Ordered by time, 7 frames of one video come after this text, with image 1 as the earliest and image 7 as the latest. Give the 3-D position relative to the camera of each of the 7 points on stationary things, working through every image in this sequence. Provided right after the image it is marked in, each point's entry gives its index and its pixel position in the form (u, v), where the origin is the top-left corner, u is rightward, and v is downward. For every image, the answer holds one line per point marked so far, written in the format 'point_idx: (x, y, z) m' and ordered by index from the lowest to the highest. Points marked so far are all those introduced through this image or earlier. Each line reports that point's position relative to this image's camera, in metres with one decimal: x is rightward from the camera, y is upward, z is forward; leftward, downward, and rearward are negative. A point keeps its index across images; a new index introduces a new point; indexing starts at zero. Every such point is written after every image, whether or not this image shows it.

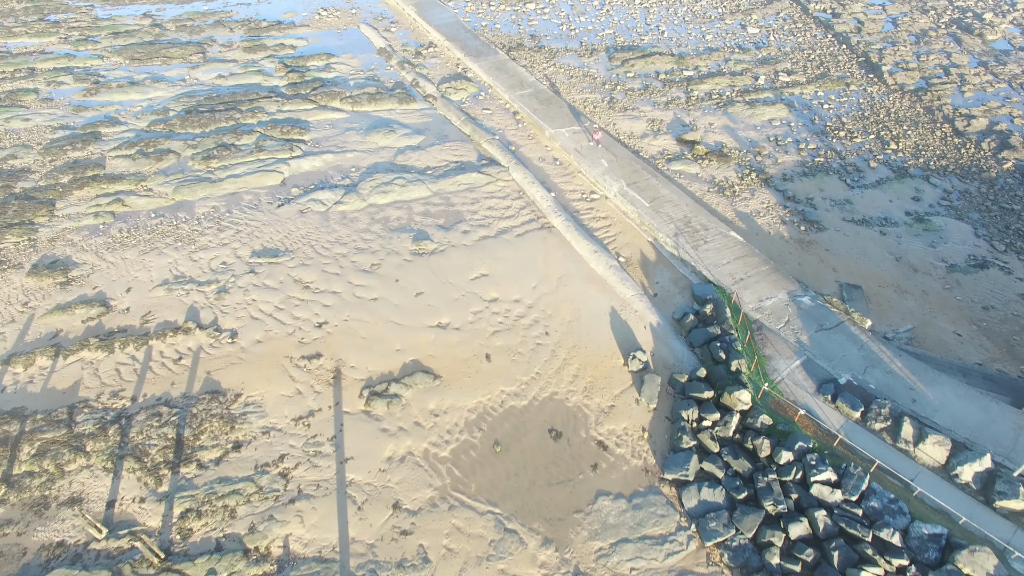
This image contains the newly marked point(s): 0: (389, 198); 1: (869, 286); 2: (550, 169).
0: (-1.9, +1.4, +10.2) m
1: (+4.9, 0.0, +8.9) m
2: (+0.6, +2.0, +10.8) m
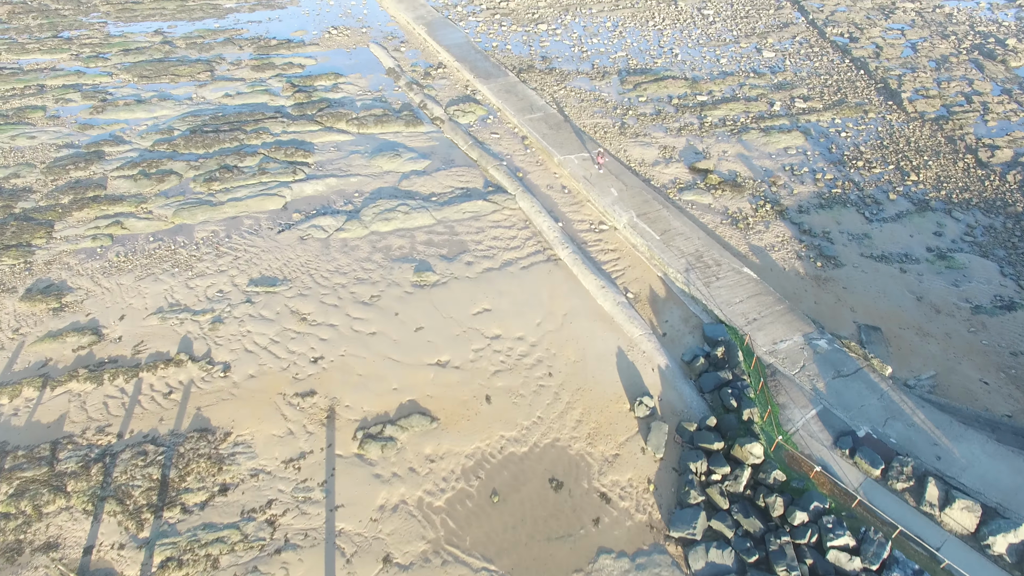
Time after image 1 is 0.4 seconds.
0: (-1.9, +0.9, +10.0) m
1: (+4.9, -0.5, +8.5) m
2: (+0.7, +1.4, +10.5) m
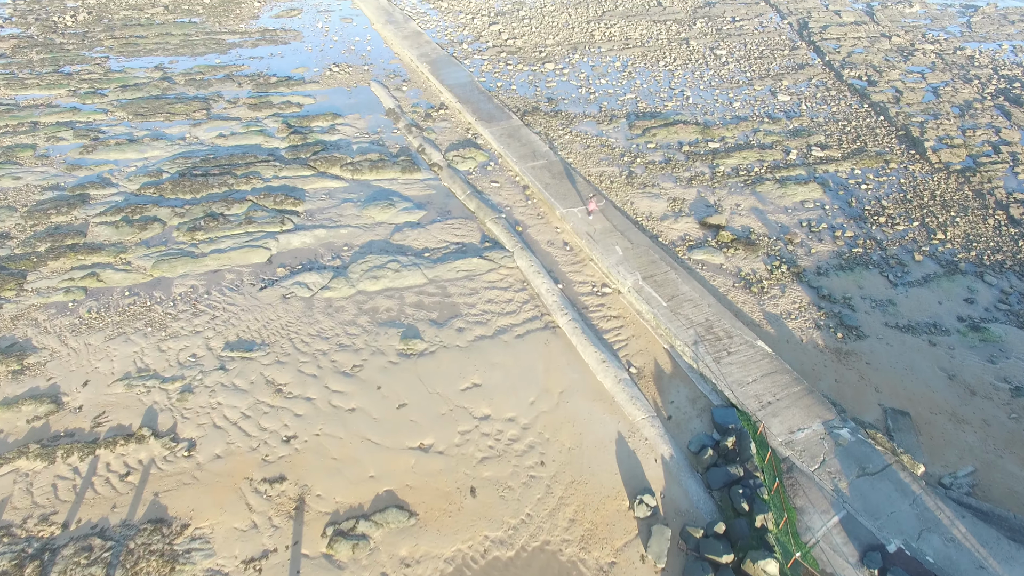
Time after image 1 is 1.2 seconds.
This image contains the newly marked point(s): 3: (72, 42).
0: (-1.9, 0.0, +9.3) m
1: (+4.8, -1.5, +7.7) m
2: (+0.7, +0.5, +9.8) m
3: (-12.6, +7.0, +18.6) m
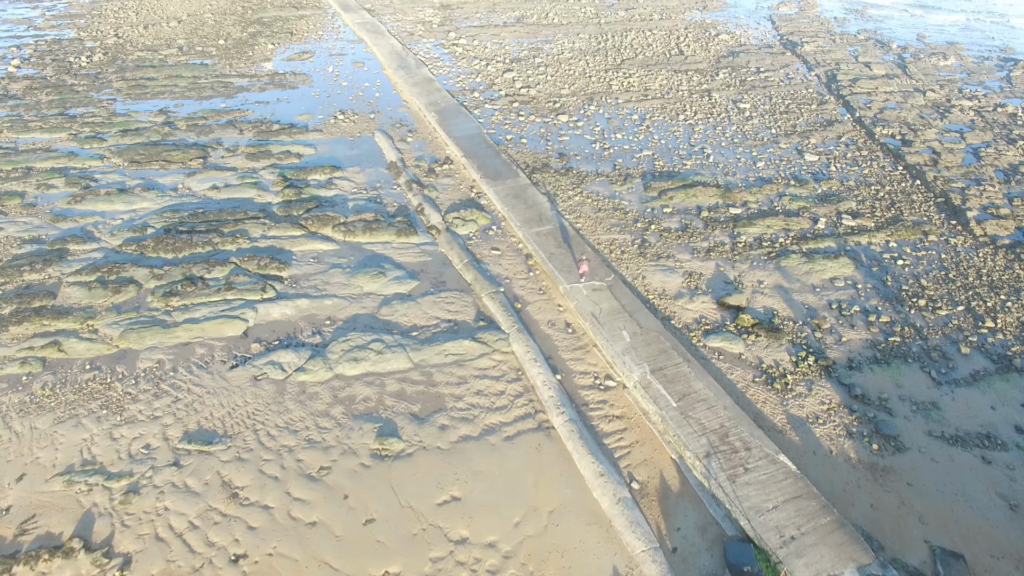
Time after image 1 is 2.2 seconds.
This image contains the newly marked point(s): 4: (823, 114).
0: (-2.0, -1.1, +8.5) m
1: (+4.6, -2.7, +6.6) m
2: (+0.6, -0.7, +8.9) m
3: (-12.2, +5.8, +18.4) m
4: (+7.9, +4.4, +16.4) m
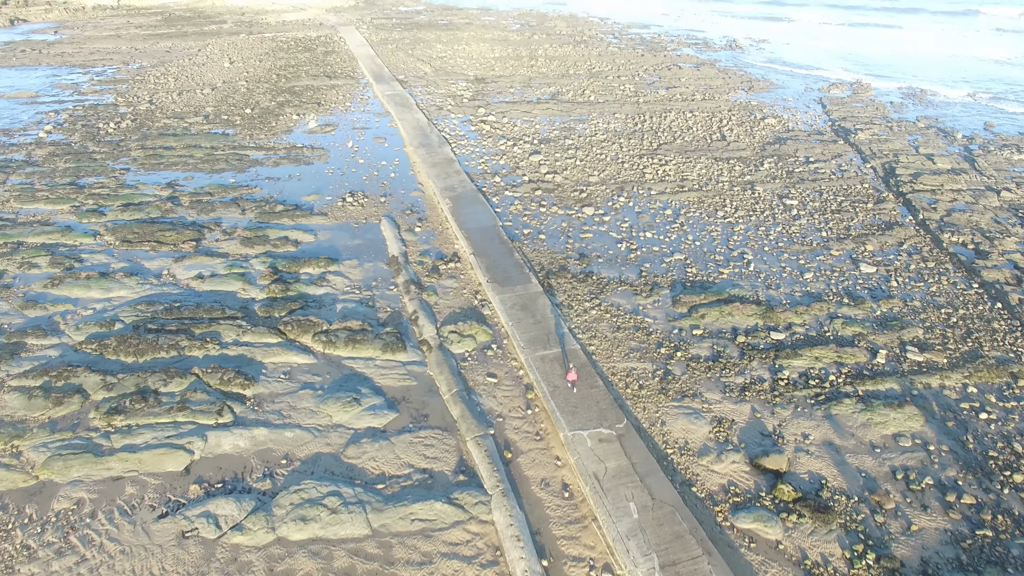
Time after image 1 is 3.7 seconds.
0: (-2.2, -2.6, +7.0) m
1: (+4.2, -4.4, +4.5) m
2: (+0.4, -2.5, +7.3) m
3: (-11.5, +3.9, +18.1) m
4: (+8.4, +1.7, +14.7) m
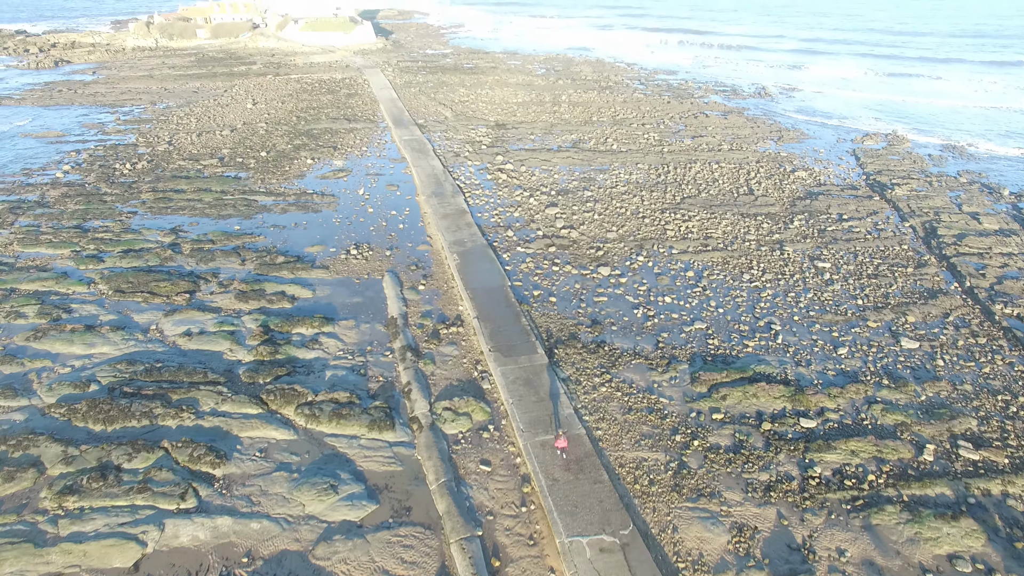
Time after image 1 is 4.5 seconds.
0: (-2.4, -3.5, +6.1) m
1: (+3.9, -5.3, +3.3) m
2: (+0.3, -3.4, +6.3) m
3: (-11.0, +2.7, +17.9) m
4: (+8.6, +0.1, +13.6) m
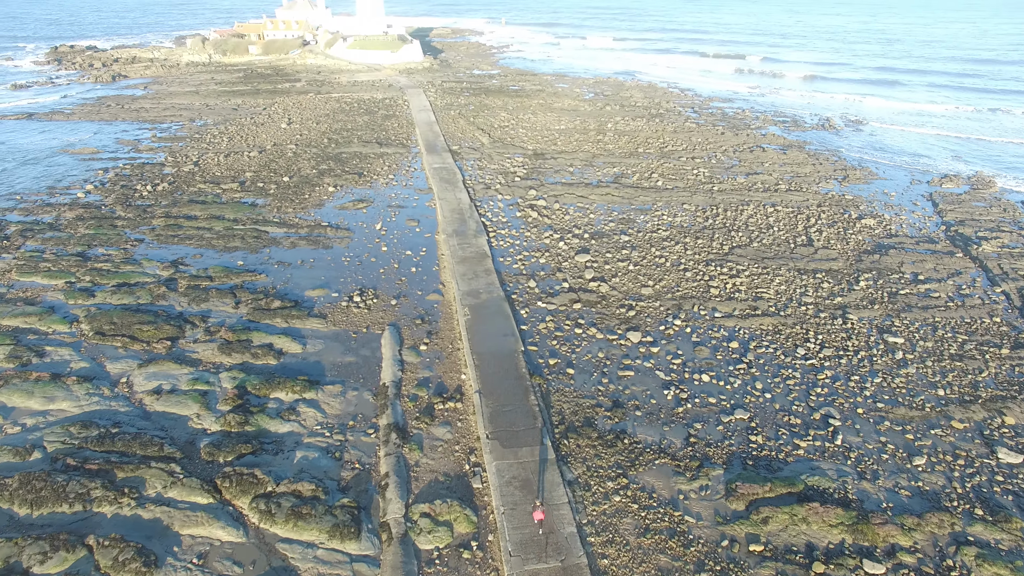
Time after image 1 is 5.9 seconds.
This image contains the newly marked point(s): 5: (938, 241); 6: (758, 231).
0: (-2.8, -4.3, +4.7) m
1: (+3.1, -6.3, +1.3) m
2: (-0.1, -4.3, +4.6) m
3: (-10.2, +2.0, +17.2) m
4: (+8.9, -1.4, +11.4) m
5: (+10.9, +1.2, +16.6) m
6: (+6.1, +1.4, +16.1) m
